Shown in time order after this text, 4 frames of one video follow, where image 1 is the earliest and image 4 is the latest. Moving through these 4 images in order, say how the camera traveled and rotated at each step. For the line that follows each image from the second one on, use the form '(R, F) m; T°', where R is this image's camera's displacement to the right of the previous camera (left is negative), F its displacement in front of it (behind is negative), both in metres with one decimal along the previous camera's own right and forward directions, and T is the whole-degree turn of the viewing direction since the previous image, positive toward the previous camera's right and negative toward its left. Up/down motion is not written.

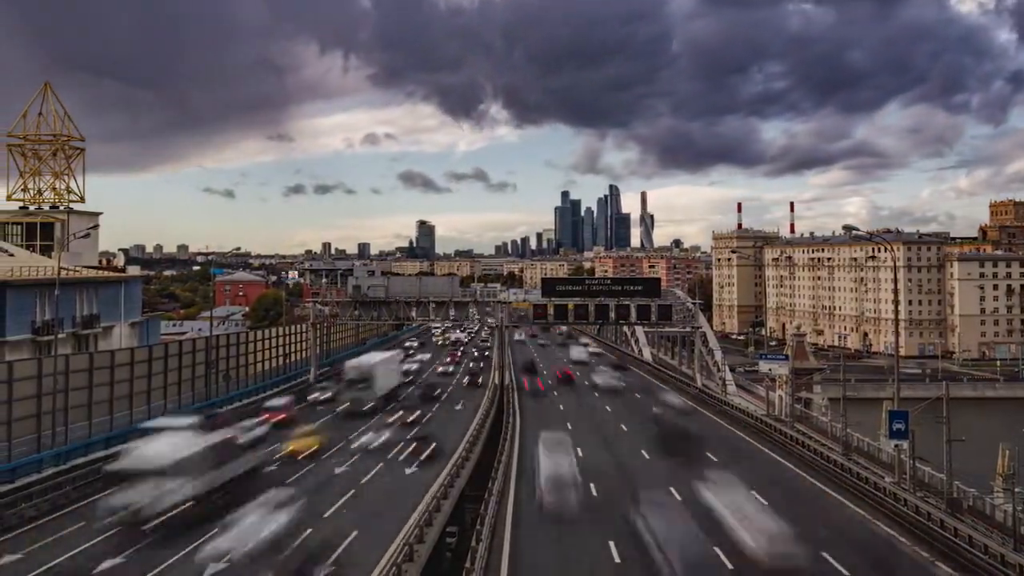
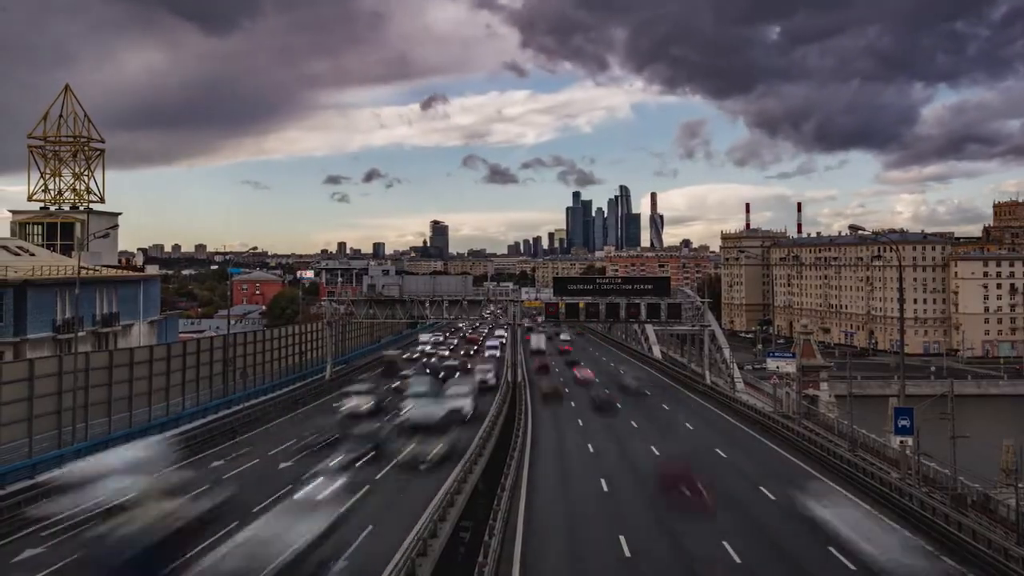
(-0.1, -0.8) m; -1°
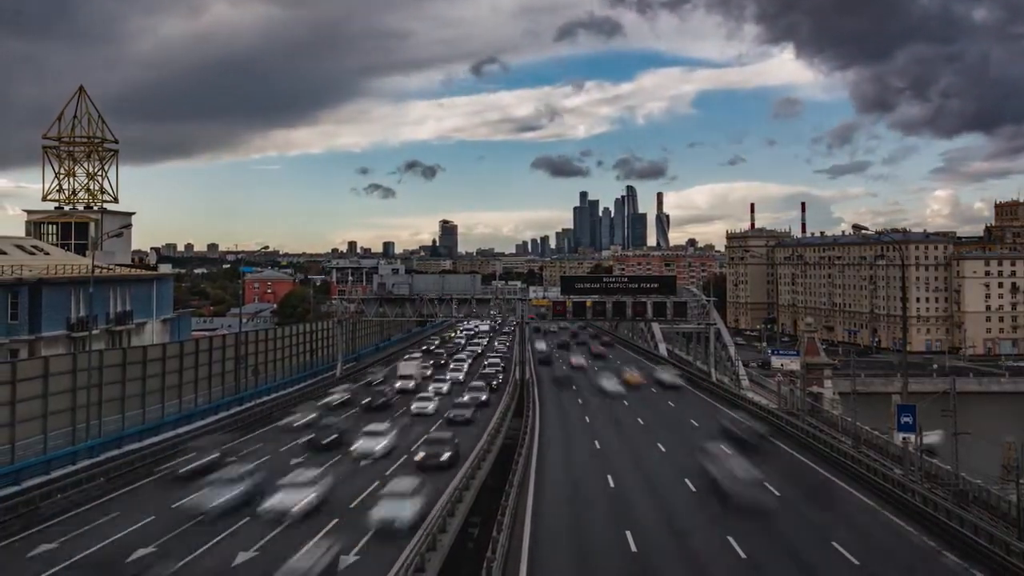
(0.0, -0.6) m; -1°
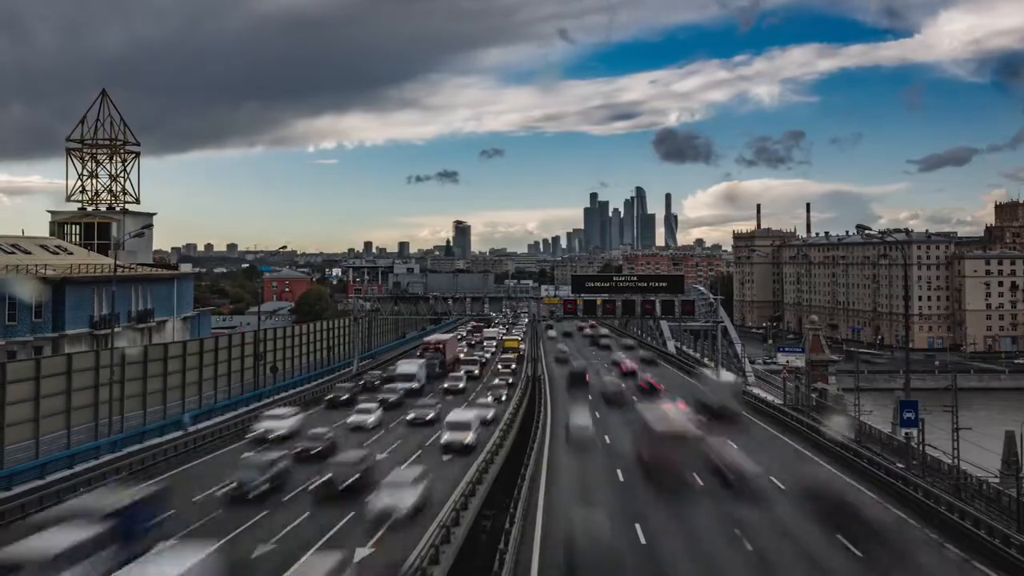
(0.0, -1.1) m; -1°
